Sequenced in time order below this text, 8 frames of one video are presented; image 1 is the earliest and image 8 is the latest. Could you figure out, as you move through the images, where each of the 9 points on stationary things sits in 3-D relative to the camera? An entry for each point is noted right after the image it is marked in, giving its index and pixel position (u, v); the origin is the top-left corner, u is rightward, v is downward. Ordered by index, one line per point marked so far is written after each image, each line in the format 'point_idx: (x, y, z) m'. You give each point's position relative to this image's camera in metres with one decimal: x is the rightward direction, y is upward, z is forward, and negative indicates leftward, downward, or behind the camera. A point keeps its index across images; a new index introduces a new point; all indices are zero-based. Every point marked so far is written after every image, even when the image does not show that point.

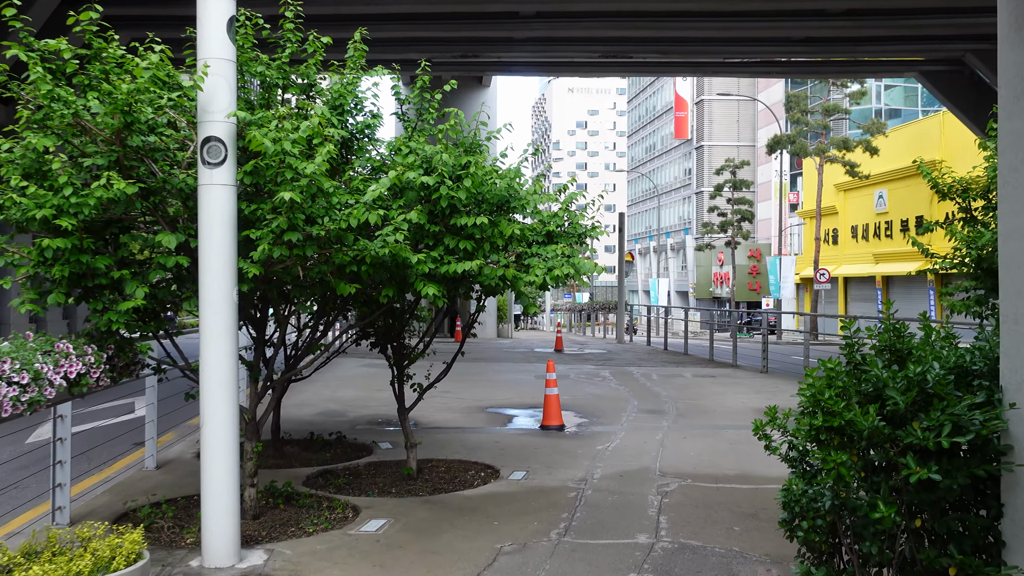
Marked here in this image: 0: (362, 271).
0: (-0.8, +0.1, +5.1) m
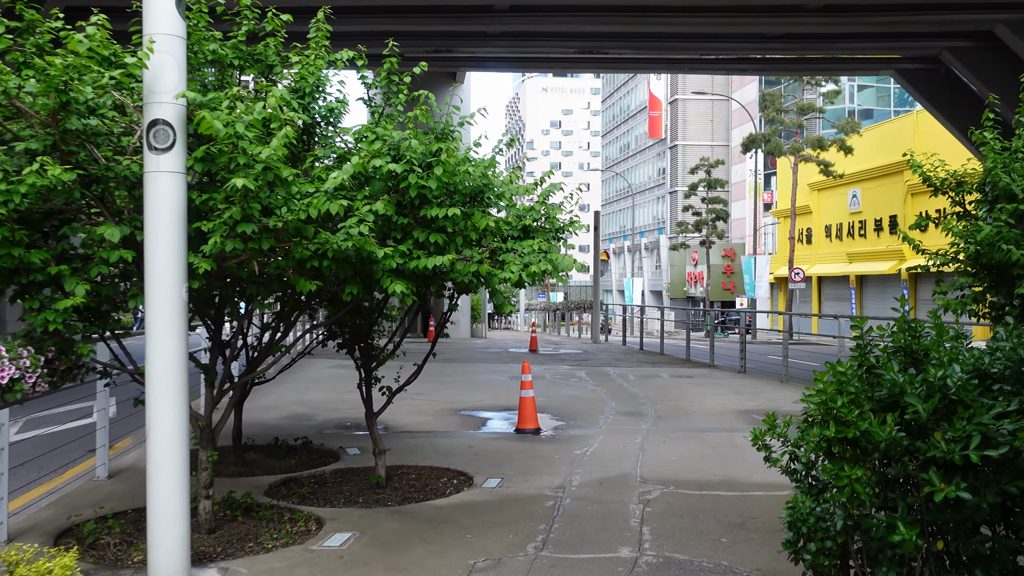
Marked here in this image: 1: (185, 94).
0: (-0.9, +0.1, +4.7) m
1: (-1.5, +0.9, +4.4) m
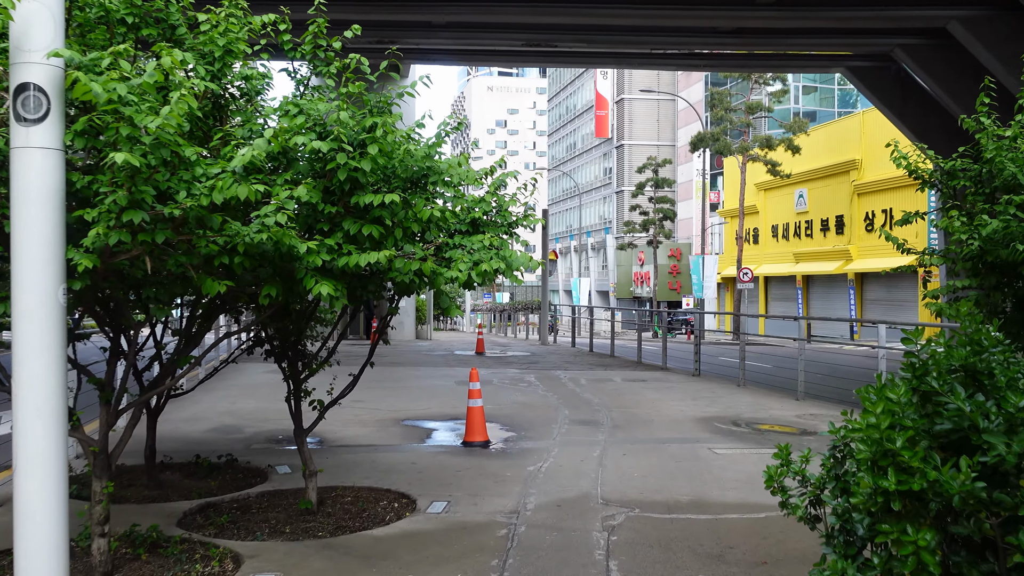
0: (-1.1, +0.1, +3.9) m
1: (-1.7, +0.9, +3.6) m
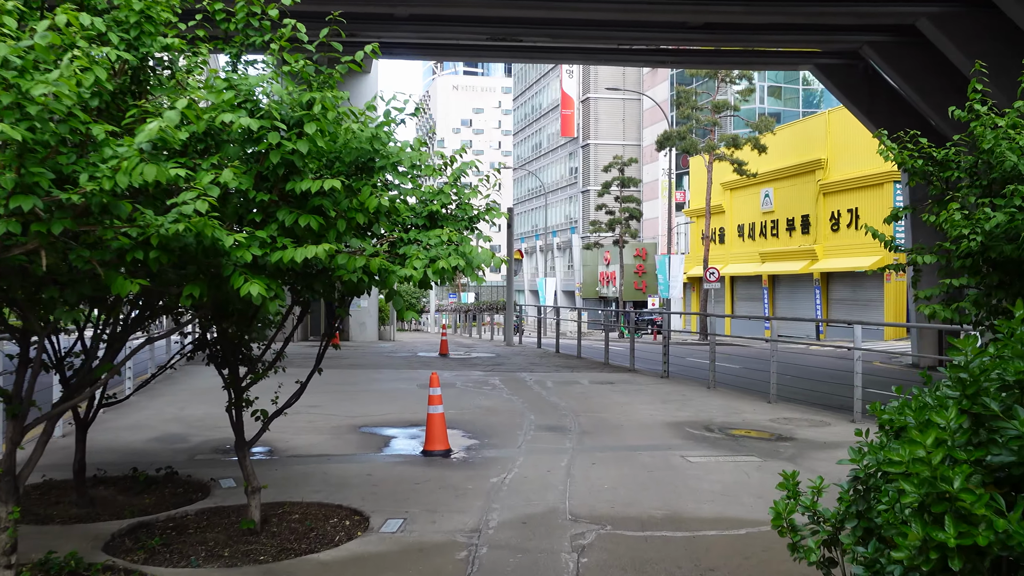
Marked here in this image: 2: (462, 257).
0: (-1.3, +0.1, +3.4) m
1: (-1.8, +0.9, +3.0) m
2: (-0.3, +0.2, +4.8) m
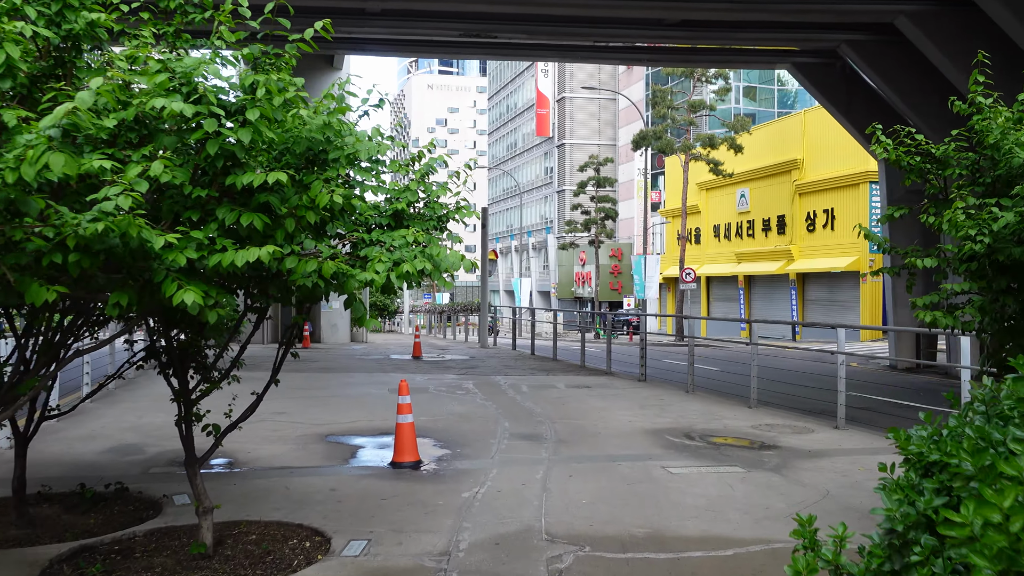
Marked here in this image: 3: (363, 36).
0: (-1.4, +0.1, +3.0) m
1: (-1.9, +0.9, +2.6) m
2: (-0.4, +0.1, +4.4) m
3: (-3.0, +5.2, +19.6) m
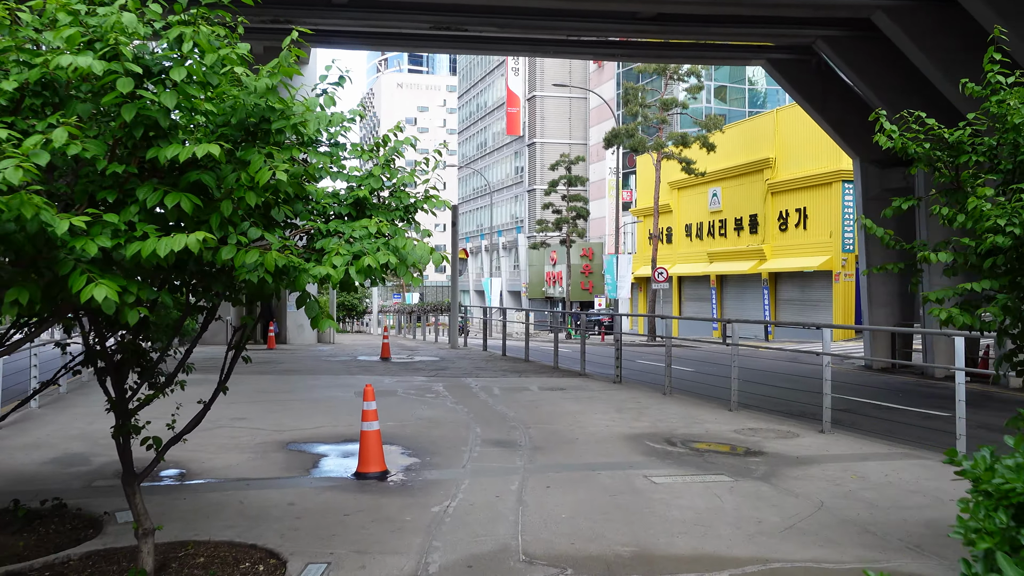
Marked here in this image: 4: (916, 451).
0: (-1.4, +0.1, +2.5) m
1: (-2.0, +0.9, +2.1) m
2: (-0.5, +0.1, +3.9) m
3: (-3.6, +5.2, +19.0) m
4: (+3.6, -1.4, +8.4) m
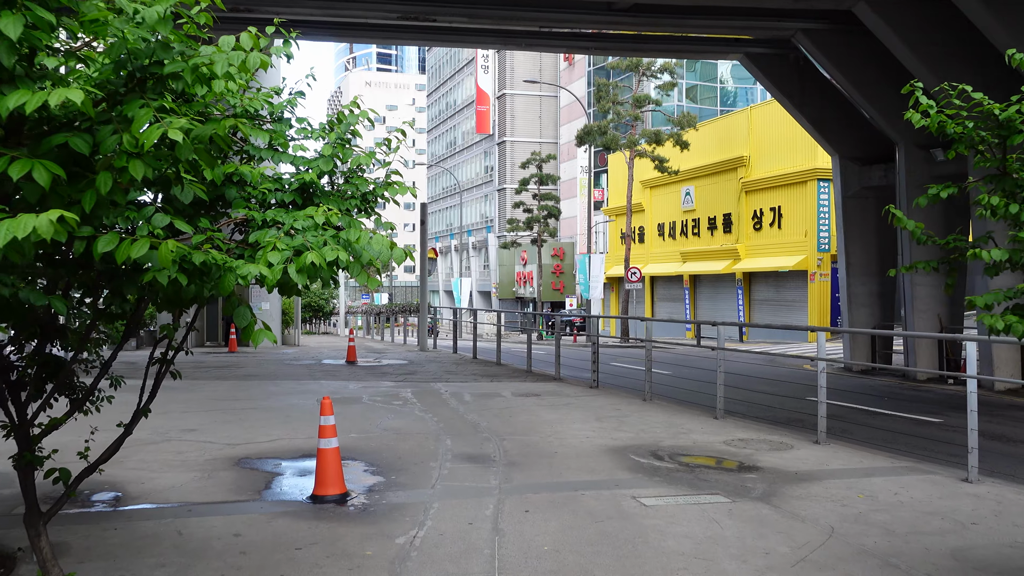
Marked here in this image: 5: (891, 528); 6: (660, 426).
0: (-1.5, +0.1, +1.7) m
1: (-2.0, +0.9, +1.3) m
2: (-0.6, +0.1, +3.1) m
3: (-4.2, +5.2, +18.2) m
4: (+3.3, -1.4, +7.8) m
5: (+2.3, -1.5, +5.8) m
6: (+1.5, -1.4, +10.0) m
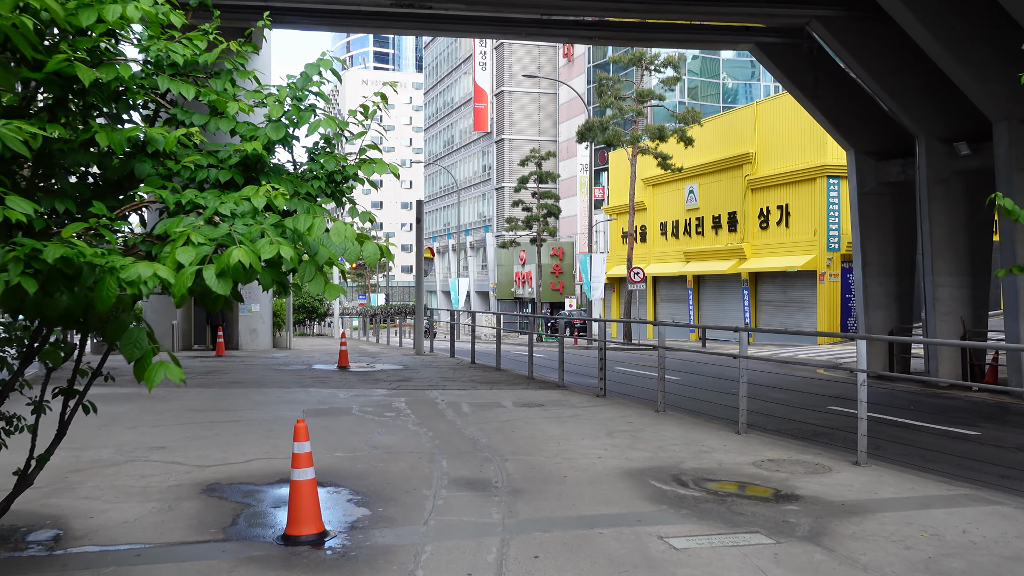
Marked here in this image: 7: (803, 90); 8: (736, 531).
0: (-1.4, +0.1, +0.7) m
1: (-1.9, +0.8, +0.3) m
2: (-0.5, +0.1, +2.2) m
3: (-4.2, +5.1, +17.2) m
4: (+3.4, -1.5, +6.9) m
5: (+2.3, -1.5, +4.9) m
6: (+1.6, -1.5, +9.0) m
7: (+5.9, +4.0, +19.5) m
8: (+1.4, -1.5, +5.8) m
